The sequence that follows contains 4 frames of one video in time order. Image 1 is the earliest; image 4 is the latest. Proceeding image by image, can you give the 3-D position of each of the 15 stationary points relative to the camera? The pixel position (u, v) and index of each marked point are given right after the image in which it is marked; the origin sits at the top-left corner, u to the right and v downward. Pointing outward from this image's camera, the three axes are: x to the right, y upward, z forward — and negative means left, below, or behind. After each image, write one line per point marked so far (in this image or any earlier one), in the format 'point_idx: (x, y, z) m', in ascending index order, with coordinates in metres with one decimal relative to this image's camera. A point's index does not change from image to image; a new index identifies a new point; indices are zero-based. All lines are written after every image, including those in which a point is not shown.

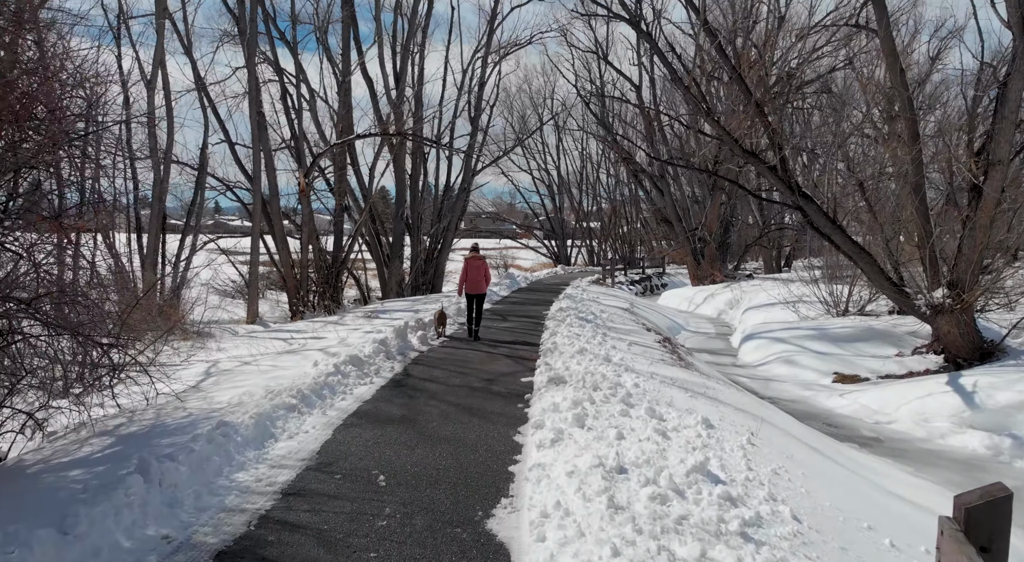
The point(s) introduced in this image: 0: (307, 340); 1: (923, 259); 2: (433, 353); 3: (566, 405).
0: (-3.1, -0.9, +10.6) m
1: (+6.7, +0.4, +11.4) m
2: (-0.9, -0.8, +8.2) m
3: (+0.4, -0.9, +5.3) m
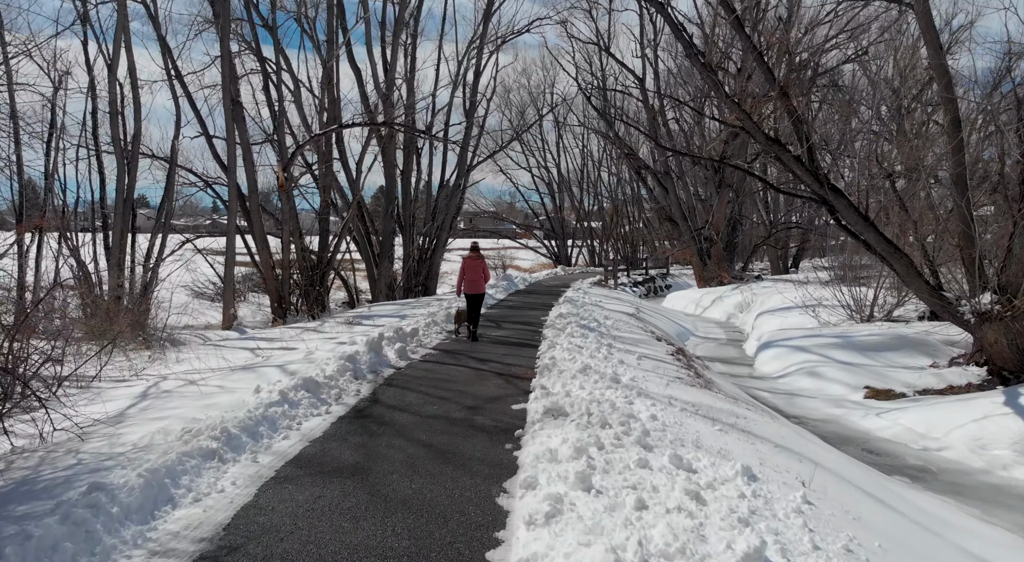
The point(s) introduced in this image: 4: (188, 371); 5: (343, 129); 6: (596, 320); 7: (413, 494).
0: (-3.2, -0.9, +9.4) m
1: (+6.6, +0.3, +10.2) m
2: (-1.0, -0.9, +7.0) m
3: (+0.3, -1.0, +4.1) m
4: (-3.8, -1.0, +8.1) m
5: (-3.8, +3.4, +15.9) m
6: (+1.3, -0.6, +10.8) m
7: (-0.5, -1.1, +3.7) m
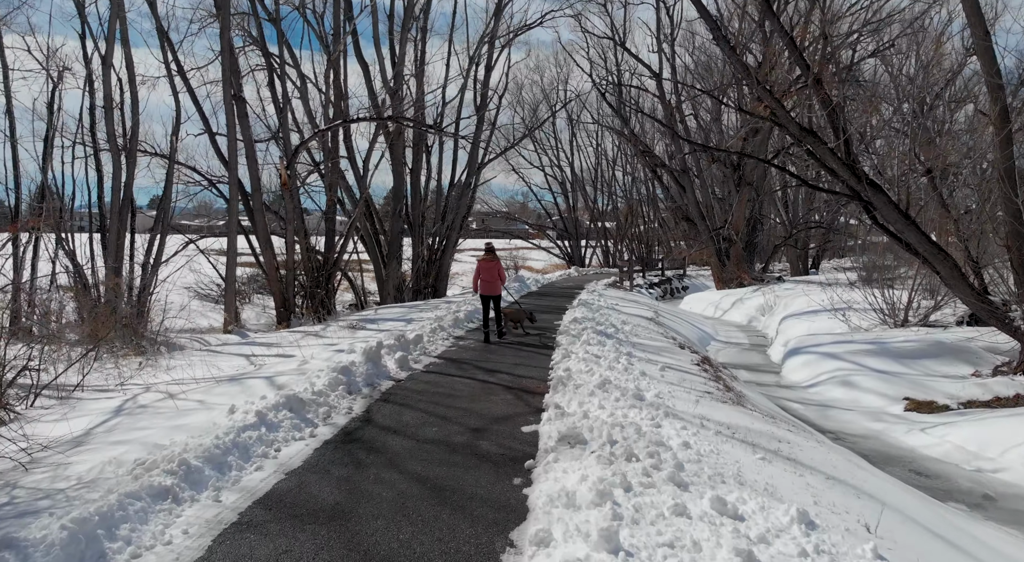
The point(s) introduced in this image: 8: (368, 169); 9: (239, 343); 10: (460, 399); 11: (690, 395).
0: (-3.0, -1.0, +8.8) m
1: (+6.8, +0.3, +9.4) m
2: (-0.9, -0.9, +6.4) m
3: (+0.4, -1.0, +3.4) m
4: (-3.6, -1.1, +7.5) m
5: (-3.6, +3.4, +15.3) m
6: (+1.5, -0.6, +10.1) m
7: (-0.5, -1.2, +3.1) m
8: (-3.5, +2.7, +17.2) m
9: (-4.6, -1.1, +12.0) m
10: (-0.4, -1.0, +5.8) m
11: (+1.5, -1.0, +6.1) m
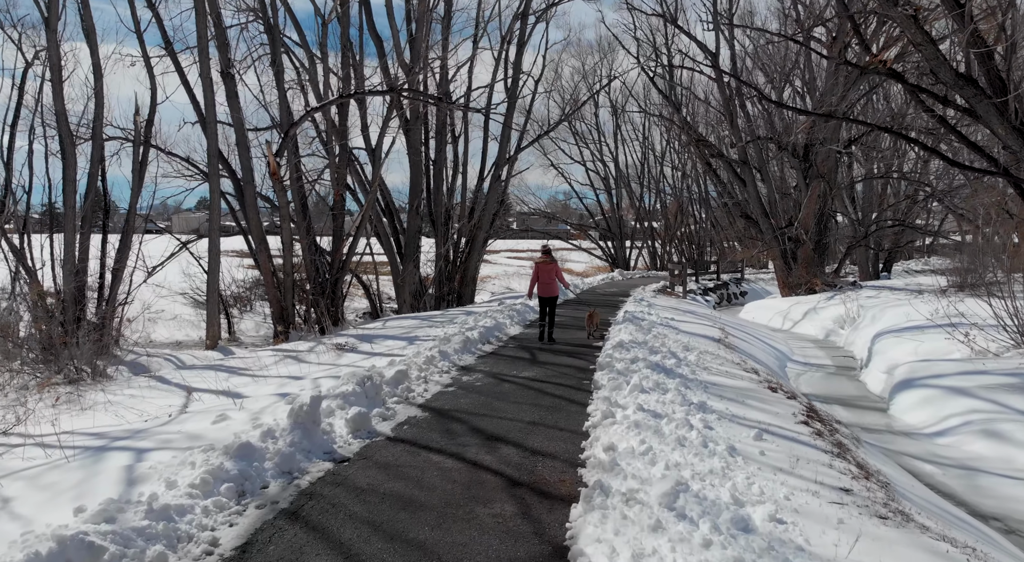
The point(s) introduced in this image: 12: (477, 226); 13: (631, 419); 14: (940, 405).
0: (-2.8, -1.1, +6.5) m
1: (+7.0, +0.1, +6.5) m
2: (-0.9, -1.1, +3.9) m
3: (+0.2, -1.1, +0.9) m
4: (-3.5, -1.2, +5.3) m
5: (-2.9, +3.3, +13.1) m
6: (+1.7, -0.8, +7.5) m
7: (-0.6, -1.3, +0.6) m
8: (-2.8, +2.6, +14.9) m
9: (-4.3, -1.2, +9.8) m
10: (-0.4, -1.1, +3.4) m
11: (+1.5, -1.1, +3.5) m
12: (-0.9, +1.4, +18.3) m
13: (+0.8, -0.9, +4.8) m
14: (+5.4, -1.5, +8.9) m
